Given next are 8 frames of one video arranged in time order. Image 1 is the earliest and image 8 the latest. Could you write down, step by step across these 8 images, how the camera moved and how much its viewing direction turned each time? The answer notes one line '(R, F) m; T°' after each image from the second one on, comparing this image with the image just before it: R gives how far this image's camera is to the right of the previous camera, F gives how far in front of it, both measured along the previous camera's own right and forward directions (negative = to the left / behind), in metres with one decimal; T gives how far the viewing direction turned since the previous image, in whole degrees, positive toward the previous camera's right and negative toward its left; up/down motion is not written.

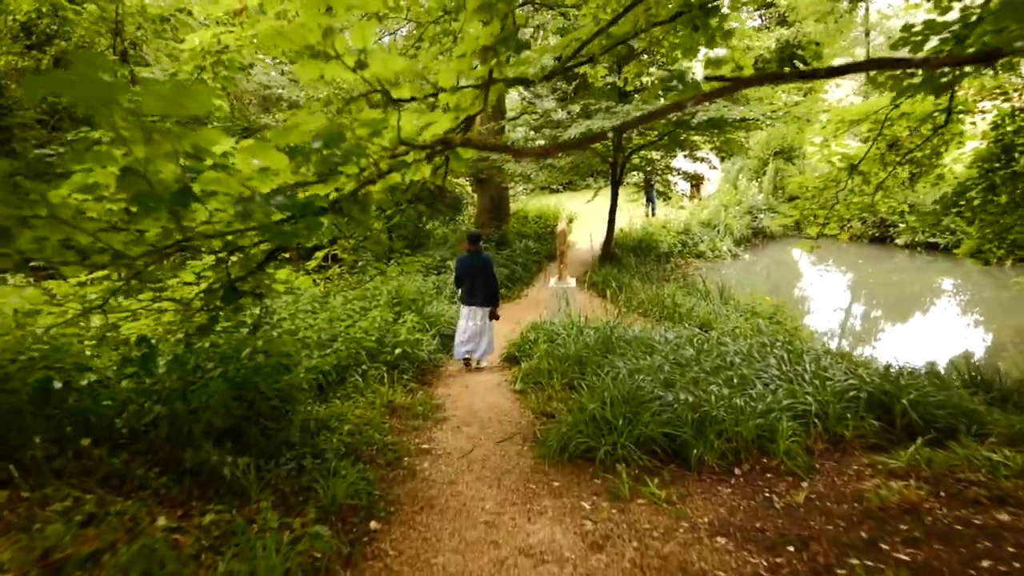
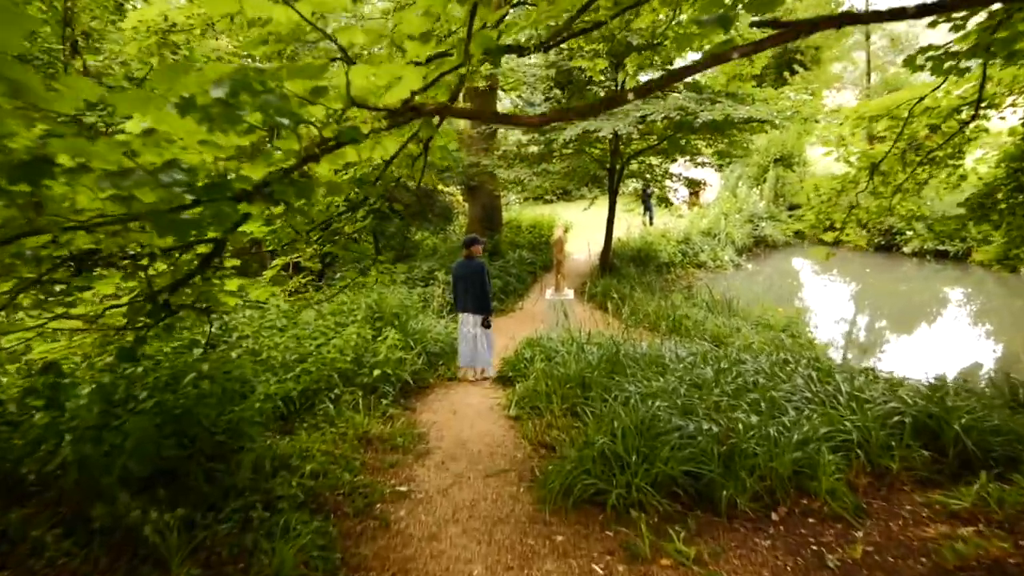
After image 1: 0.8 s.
(0.0, +0.7) m; 0°
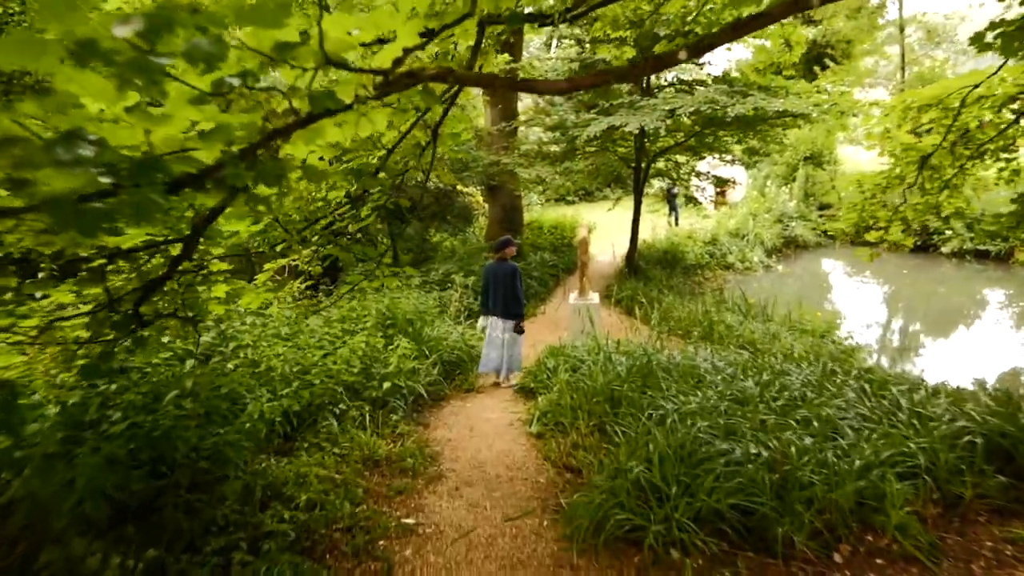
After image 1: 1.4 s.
(0.0, +0.4) m; -2°
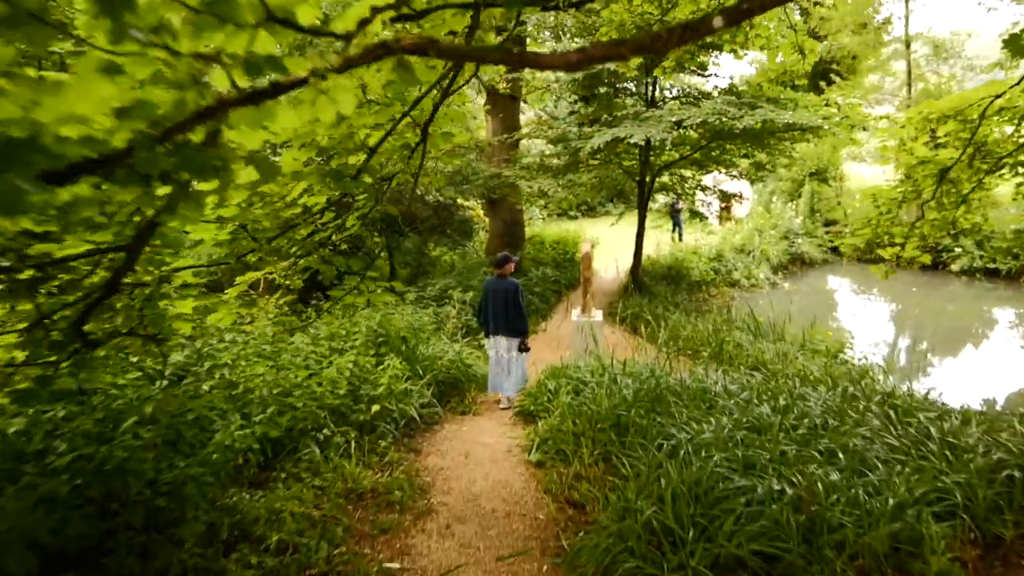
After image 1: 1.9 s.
(0.0, +0.3) m; 0°
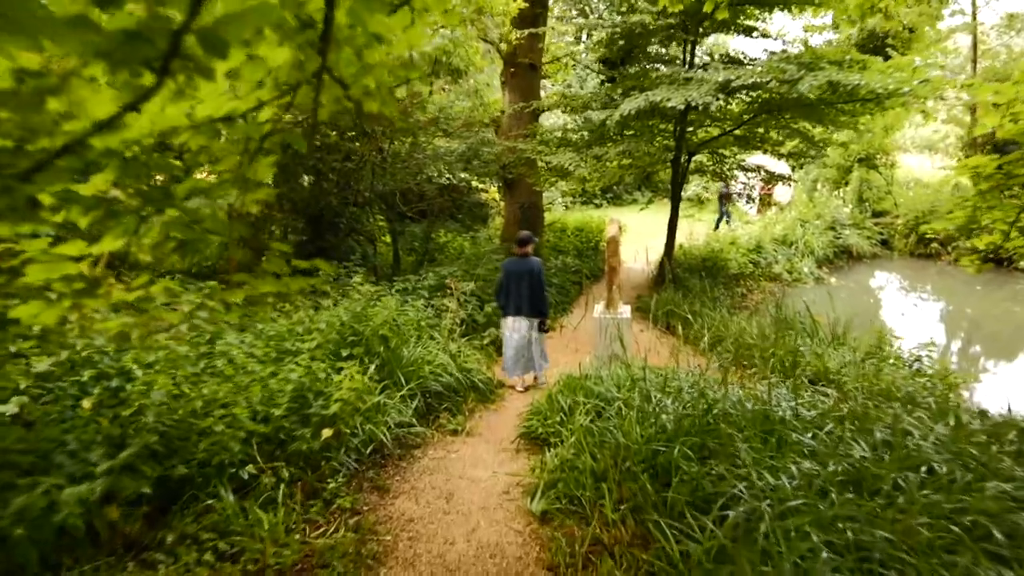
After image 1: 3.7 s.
(+0.1, +1.2) m; -2°
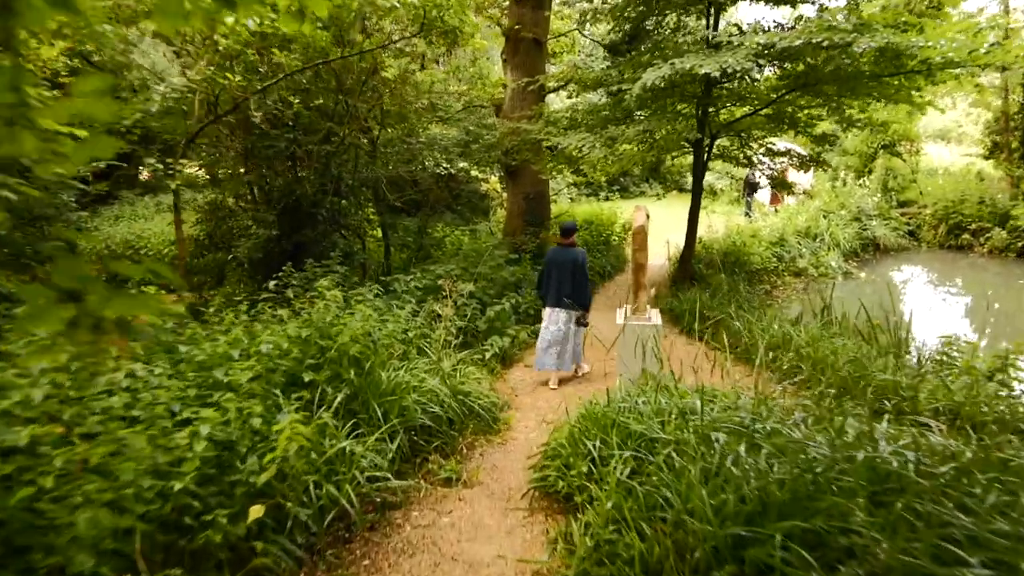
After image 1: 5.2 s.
(0.0, +1.1) m; 0°
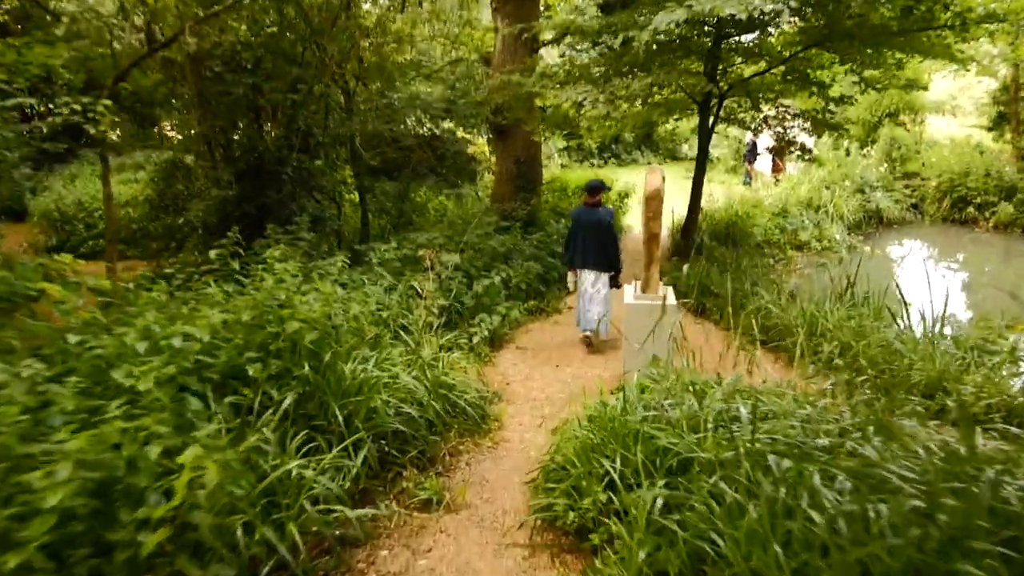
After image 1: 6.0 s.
(-0.1, +0.7) m; +1°
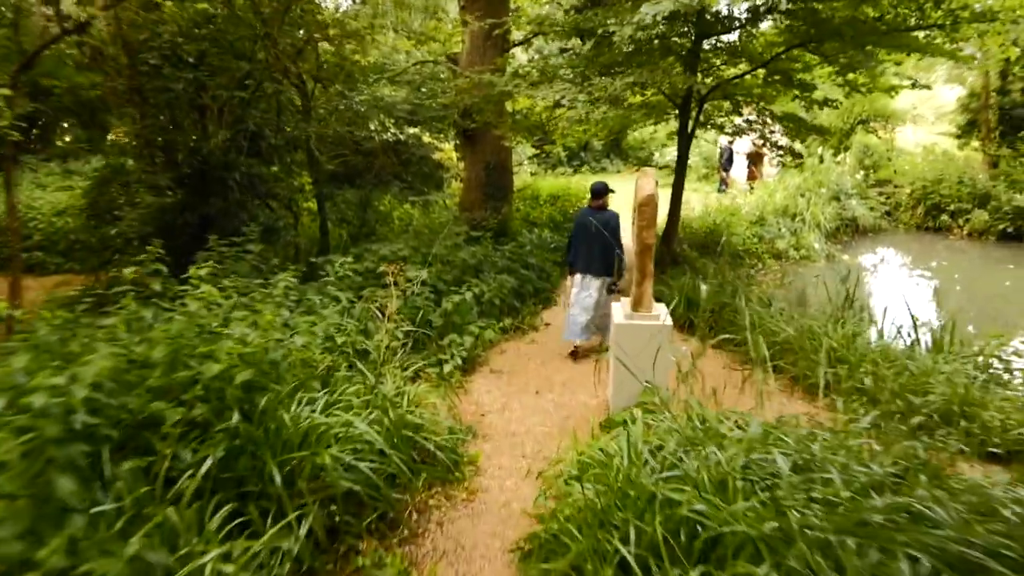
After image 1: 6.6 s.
(0.0, +0.5) m; +3°
